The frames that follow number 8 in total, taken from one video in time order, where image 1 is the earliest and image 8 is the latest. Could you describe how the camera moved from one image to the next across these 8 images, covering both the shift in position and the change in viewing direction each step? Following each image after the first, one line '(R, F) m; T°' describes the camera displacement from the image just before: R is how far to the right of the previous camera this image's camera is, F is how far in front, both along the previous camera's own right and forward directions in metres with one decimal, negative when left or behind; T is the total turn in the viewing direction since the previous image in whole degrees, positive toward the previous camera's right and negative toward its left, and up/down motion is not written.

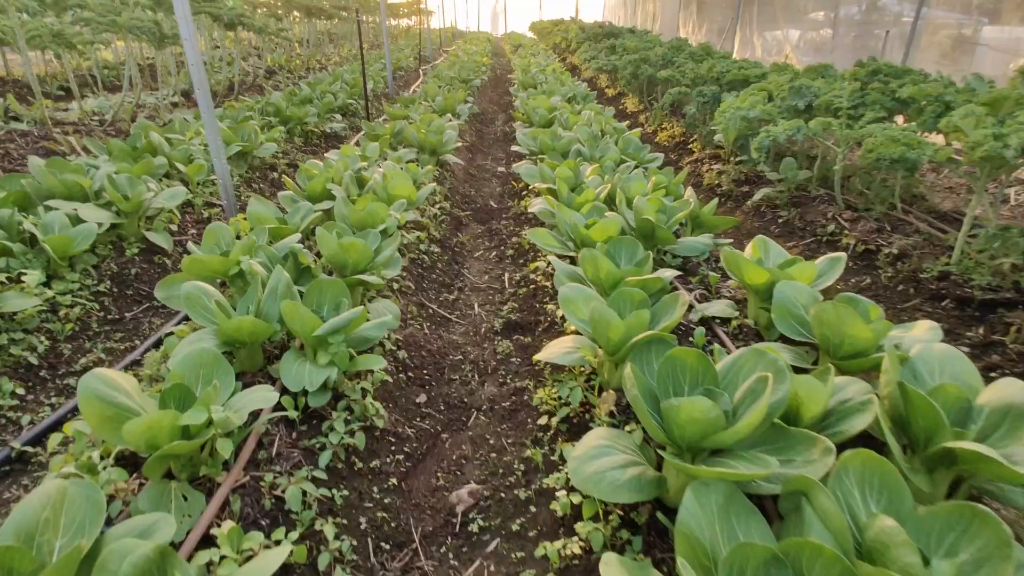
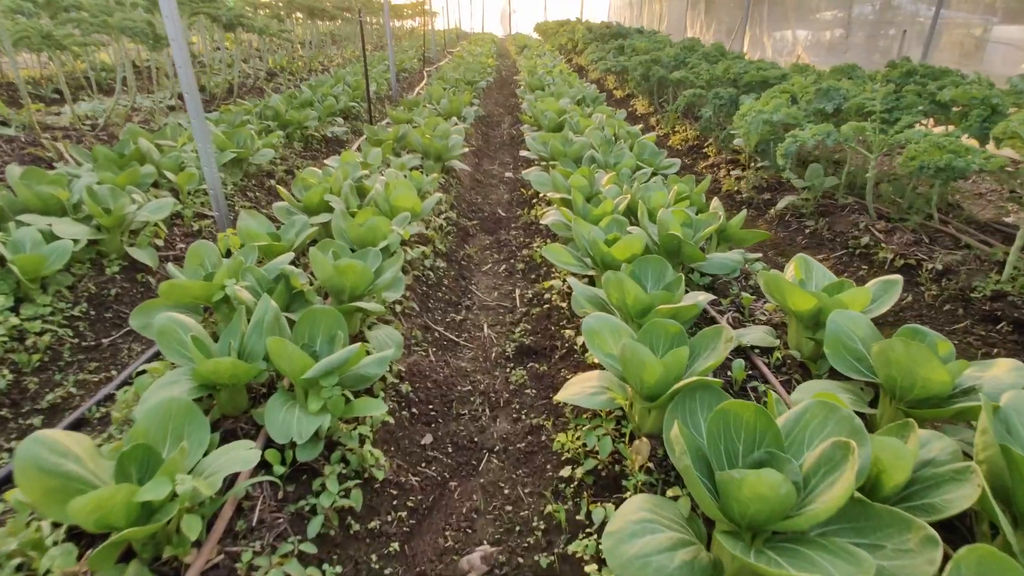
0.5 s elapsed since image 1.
(-0.1, +0.3) m; 0°
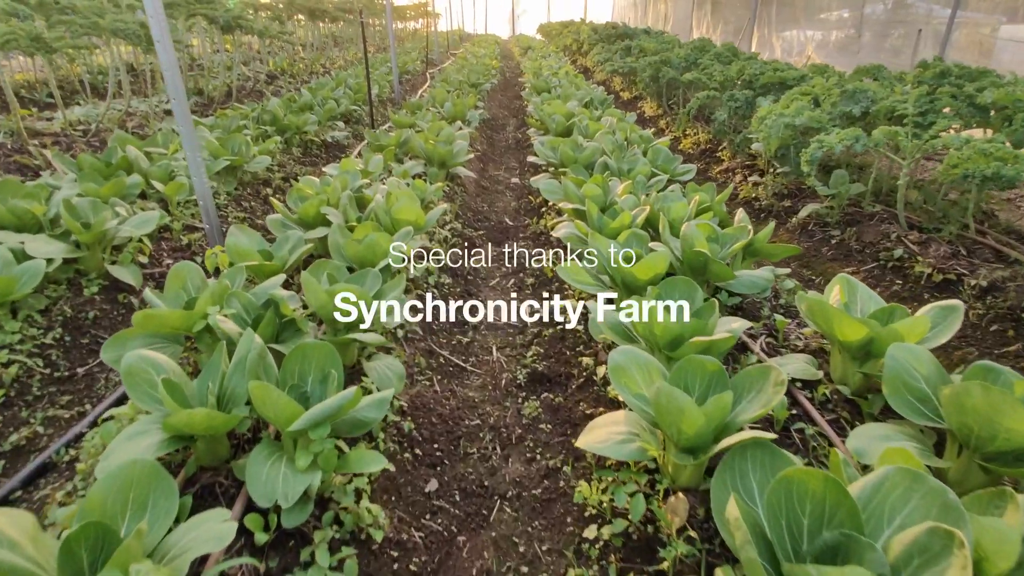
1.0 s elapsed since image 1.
(0.0, +0.3) m; 0°
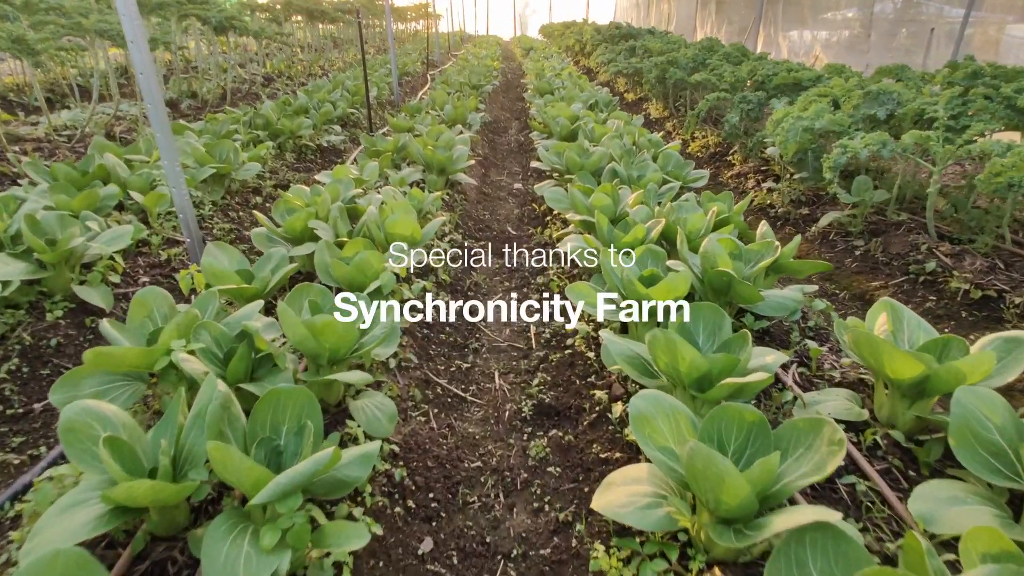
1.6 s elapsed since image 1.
(0.0, +0.3) m; 0°
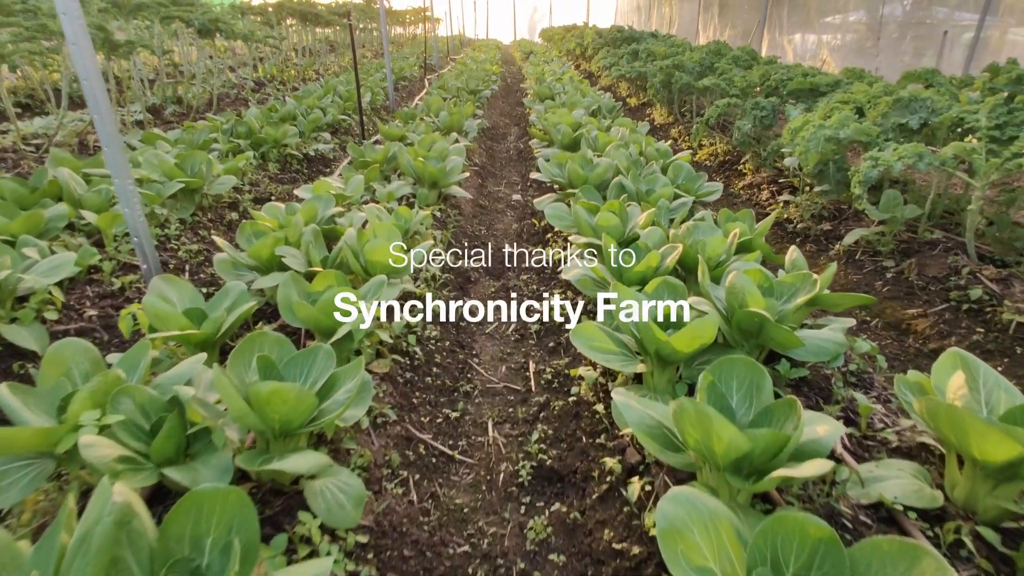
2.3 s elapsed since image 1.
(0.0, +0.4) m; 0°
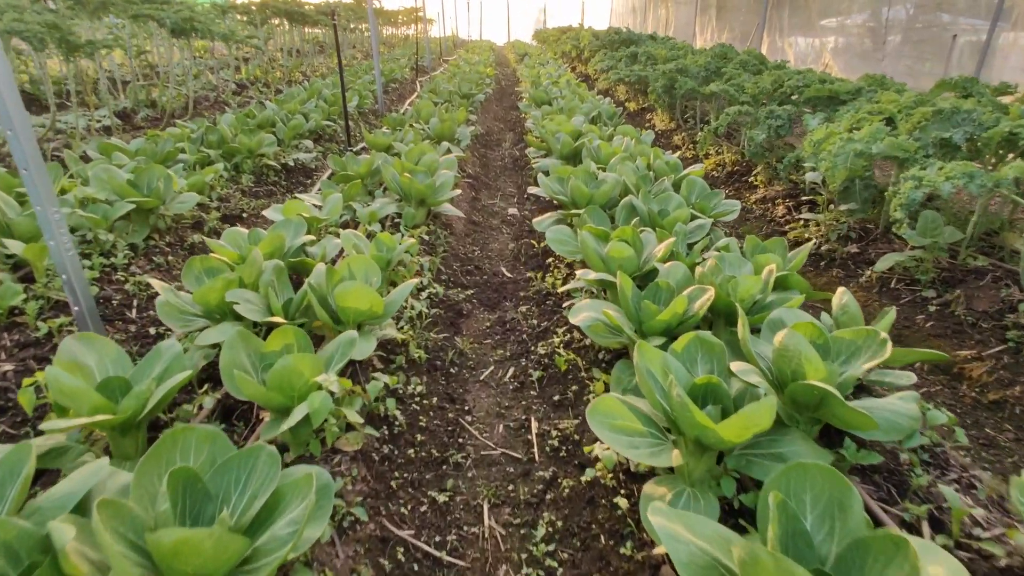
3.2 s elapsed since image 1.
(0.0, +0.4) m; +1°
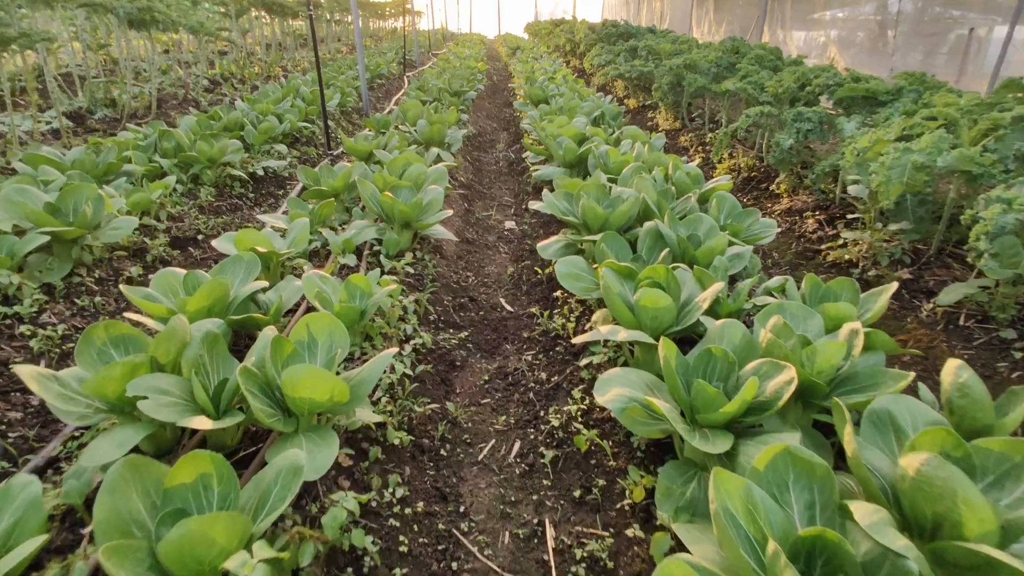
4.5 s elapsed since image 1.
(-0.1, +0.6) m; +1°
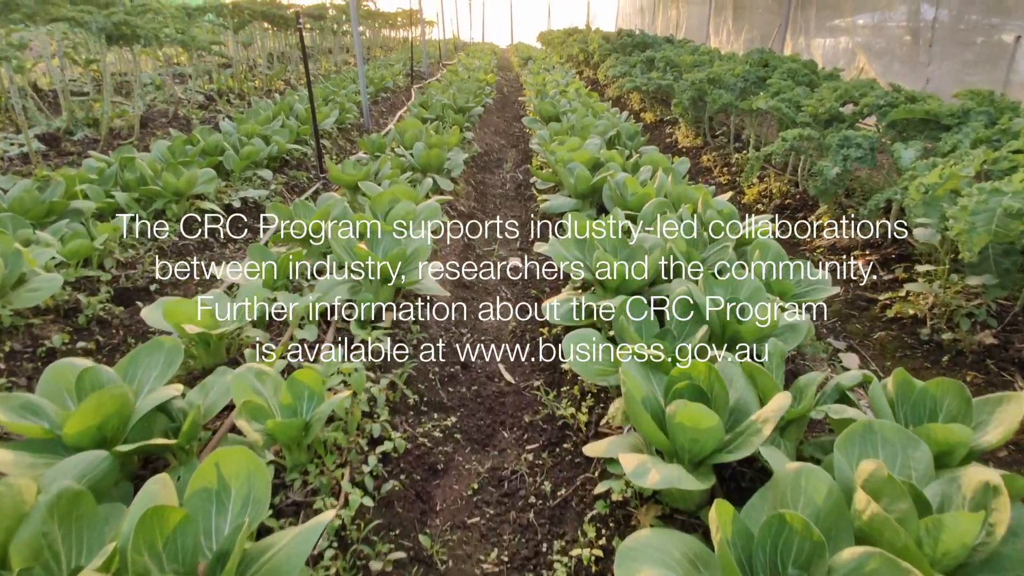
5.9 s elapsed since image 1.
(+0.1, +0.6) m; -1°
